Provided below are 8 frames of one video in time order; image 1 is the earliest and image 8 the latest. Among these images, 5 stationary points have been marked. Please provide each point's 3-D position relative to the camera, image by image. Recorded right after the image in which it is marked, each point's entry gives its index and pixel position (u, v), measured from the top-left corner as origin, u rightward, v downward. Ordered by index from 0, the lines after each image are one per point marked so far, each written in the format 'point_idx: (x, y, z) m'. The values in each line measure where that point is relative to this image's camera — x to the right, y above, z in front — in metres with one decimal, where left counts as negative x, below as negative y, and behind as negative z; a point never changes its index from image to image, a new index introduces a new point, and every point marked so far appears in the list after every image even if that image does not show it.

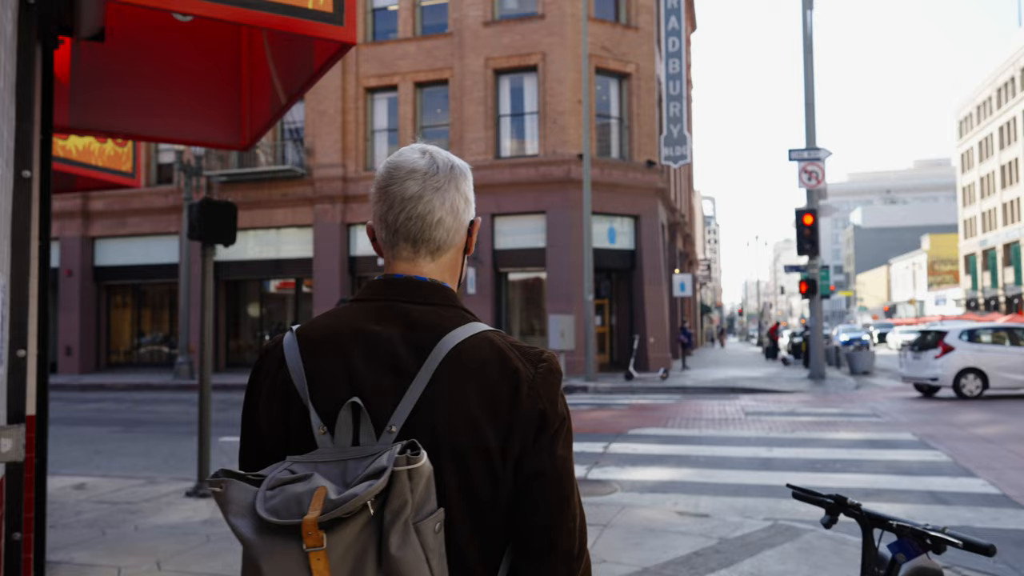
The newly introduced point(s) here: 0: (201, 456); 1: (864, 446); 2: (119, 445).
0: (-2.8, -1.5, +7.4) m
1: (+4.3, -1.9, +10.0) m
2: (-5.4, -2.2, +11.3) m
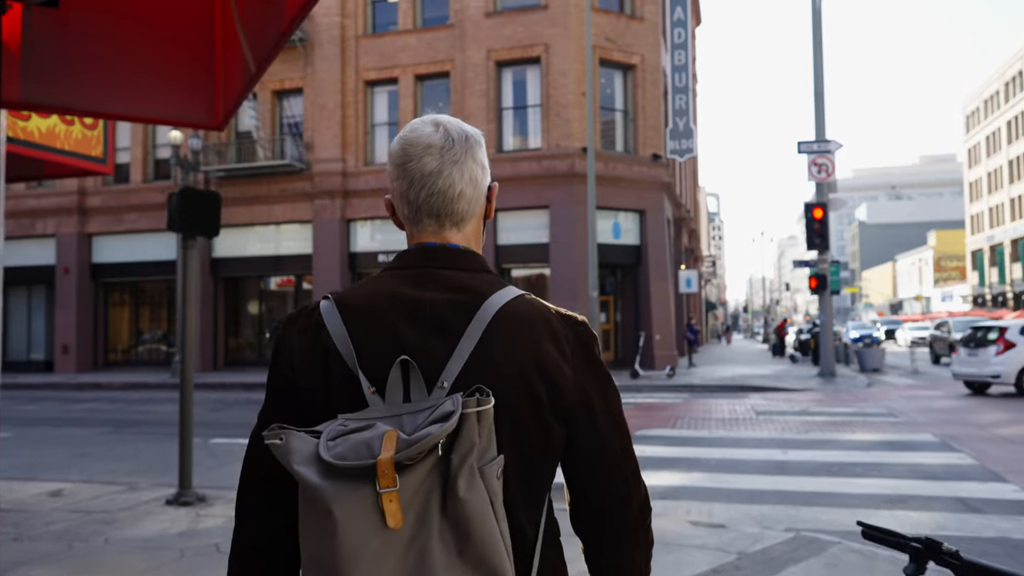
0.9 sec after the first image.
0: (-2.8, -1.5, +6.9) m
1: (+4.3, -1.9, +9.6) m
2: (-5.4, -2.1, +10.9) m
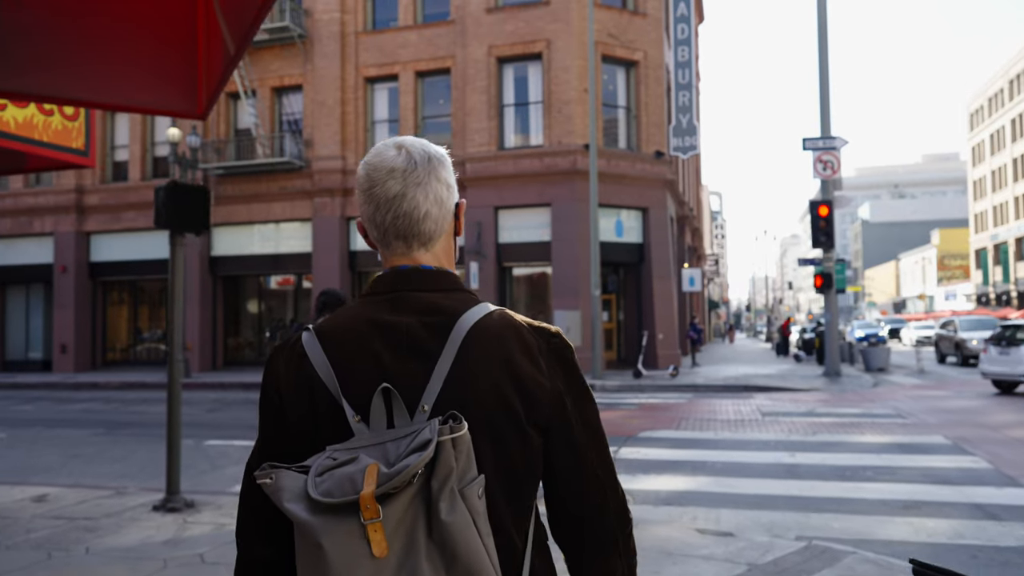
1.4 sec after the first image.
0: (-2.8, -1.4, +6.7) m
1: (+4.4, -1.8, +9.3) m
2: (-5.4, -2.1, +10.7) m
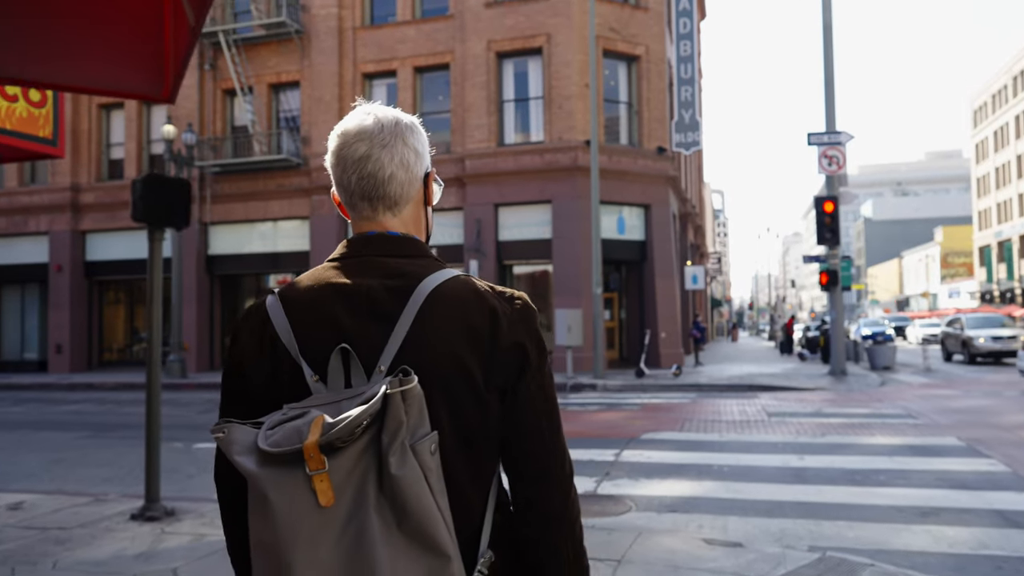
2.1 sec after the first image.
0: (-2.8, -1.4, +6.4) m
1: (+4.3, -1.8, +9.0) m
2: (-5.4, -2.1, +10.3) m
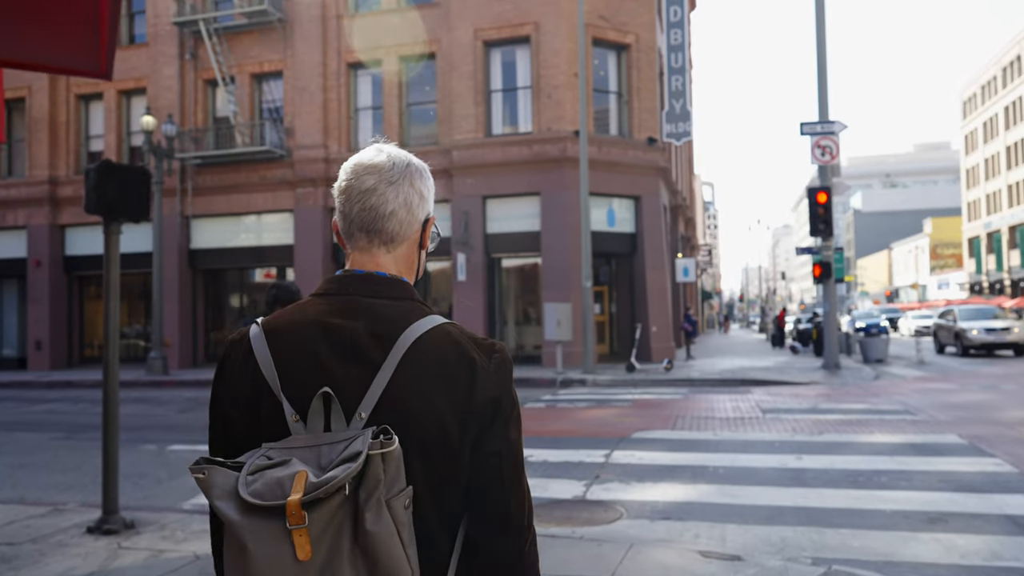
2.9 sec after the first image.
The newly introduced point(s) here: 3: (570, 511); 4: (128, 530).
0: (-3.0, -1.4, +6.0) m
1: (+4.2, -1.7, +8.6) m
2: (-5.6, -2.0, +9.9) m
3: (+0.5, -1.8, +6.6) m
4: (-2.8, -1.7, +5.9) m
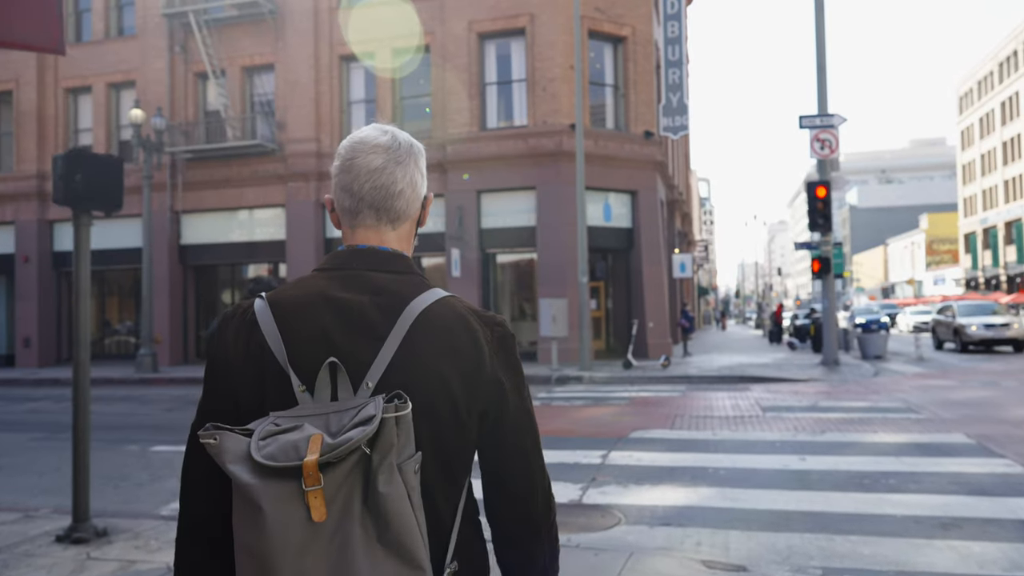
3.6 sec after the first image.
0: (-3.0, -1.4, +5.6) m
1: (+4.1, -1.7, +8.4) m
2: (-5.6, -2.0, +9.6) m
3: (+0.4, -1.8, +6.3) m
4: (-2.8, -1.7, +5.6) m
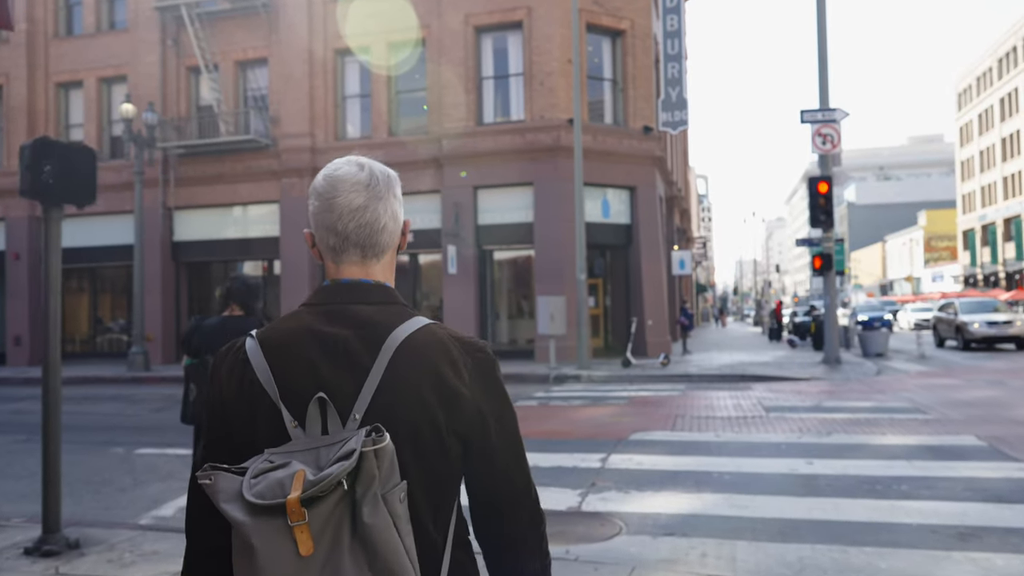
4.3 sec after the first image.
0: (-3.0, -1.4, +5.3) m
1: (+4.1, -1.7, +8.1) m
2: (-5.7, -2.0, +9.3) m
3: (+0.4, -1.7, +6.0) m
4: (-2.9, -1.7, +5.3) m
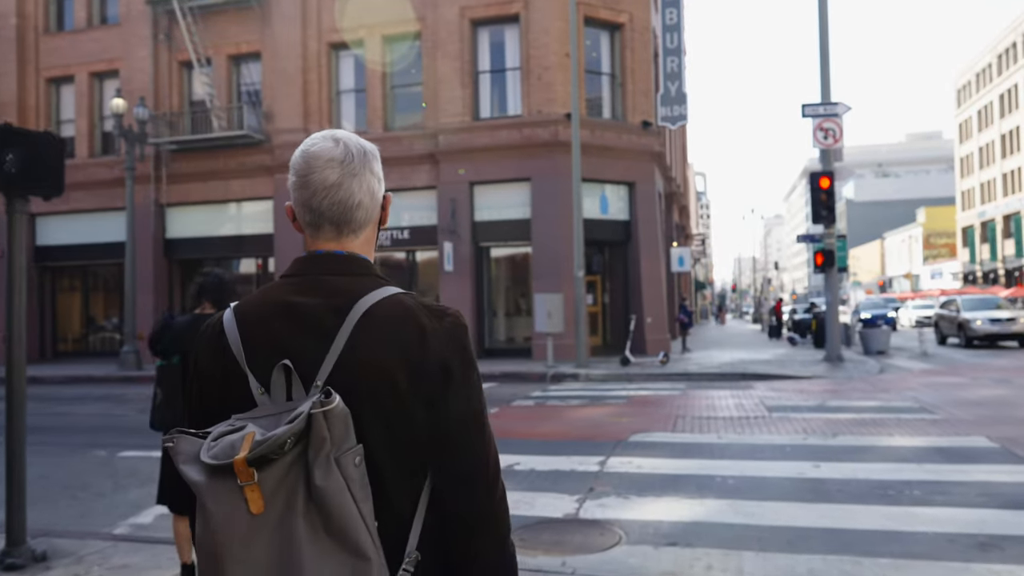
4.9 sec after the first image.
0: (-3.1, -1.3, +5.0) m
1: (+4.0, -1.6, +7.8) m
2: (-5.7, -1.9, +8.9) m
3: (+0.3, -1.7, +5.7) m
4: (-2.9, -1.7, +5.0) m
